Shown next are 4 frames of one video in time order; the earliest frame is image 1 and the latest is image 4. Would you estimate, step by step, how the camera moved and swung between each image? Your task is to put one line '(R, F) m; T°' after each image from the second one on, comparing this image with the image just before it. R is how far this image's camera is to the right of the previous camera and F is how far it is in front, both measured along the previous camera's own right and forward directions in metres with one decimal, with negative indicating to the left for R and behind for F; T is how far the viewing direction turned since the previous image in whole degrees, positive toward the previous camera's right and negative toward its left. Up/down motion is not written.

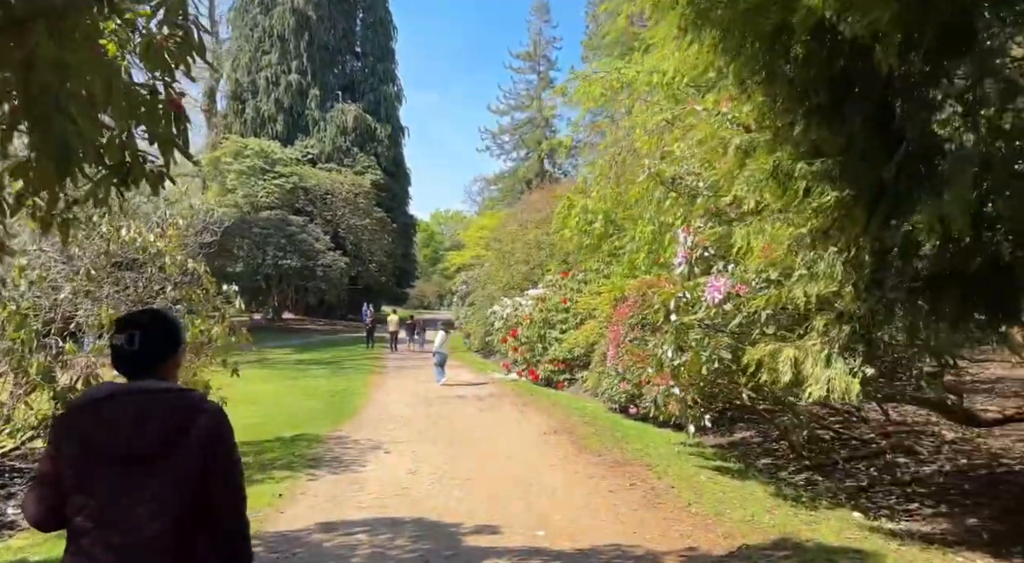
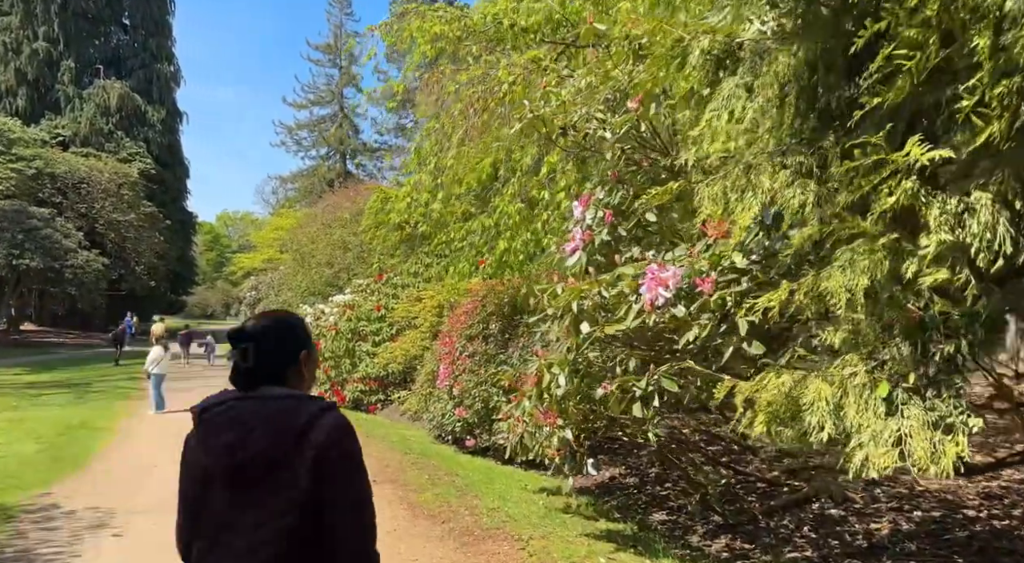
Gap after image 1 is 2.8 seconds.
(-0.1, +2.5) m; +16°
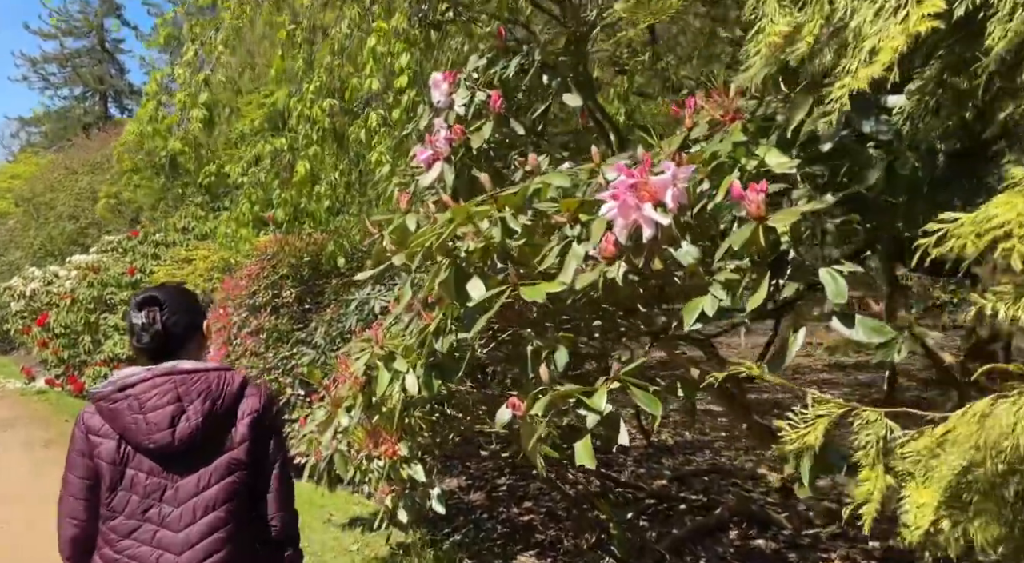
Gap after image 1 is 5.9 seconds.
(0.0, +2.1) m; +16°
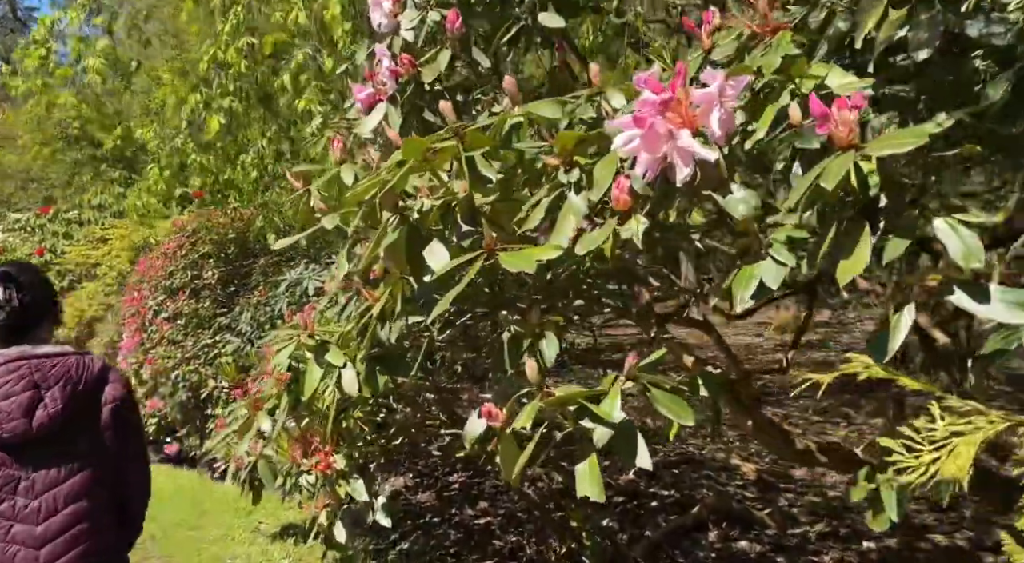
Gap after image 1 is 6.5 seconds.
(-0.1, +0.5) m; +5°
